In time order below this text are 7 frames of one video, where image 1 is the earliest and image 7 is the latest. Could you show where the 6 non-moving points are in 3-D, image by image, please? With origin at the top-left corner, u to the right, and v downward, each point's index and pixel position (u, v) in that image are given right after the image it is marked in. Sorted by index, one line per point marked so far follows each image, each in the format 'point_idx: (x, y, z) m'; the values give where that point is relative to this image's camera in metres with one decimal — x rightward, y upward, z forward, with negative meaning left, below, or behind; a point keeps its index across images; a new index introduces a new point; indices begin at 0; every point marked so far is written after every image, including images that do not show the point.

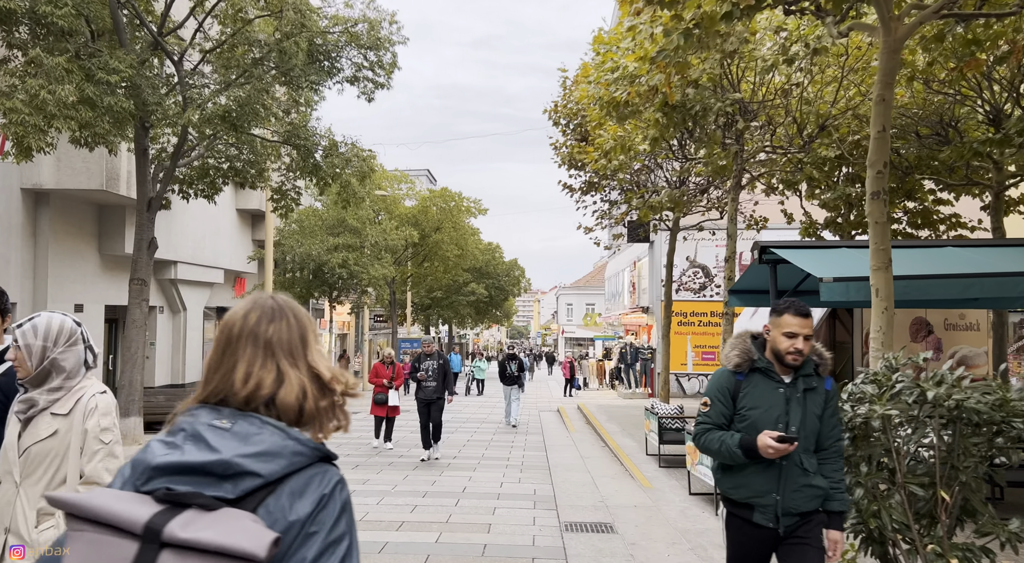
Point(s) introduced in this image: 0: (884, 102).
0: (+3.2, +1.5, +7.7) m
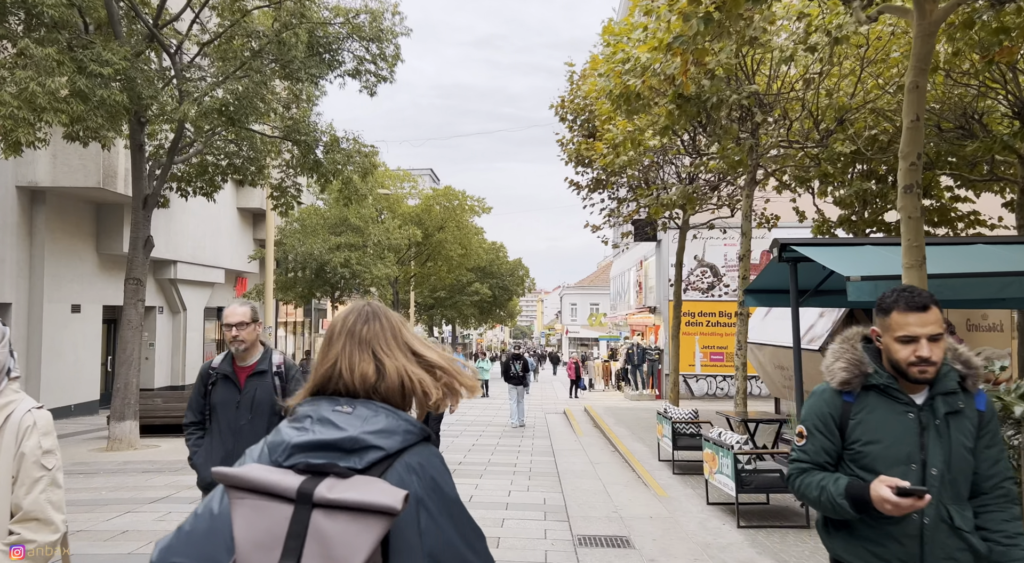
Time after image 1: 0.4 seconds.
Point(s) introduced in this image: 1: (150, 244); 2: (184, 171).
0: (+3.3, +1.6, +7.2) m
1: (-5.5, +0.6, +13.7) m
2: (-6.1, +2.0, +16.7) m
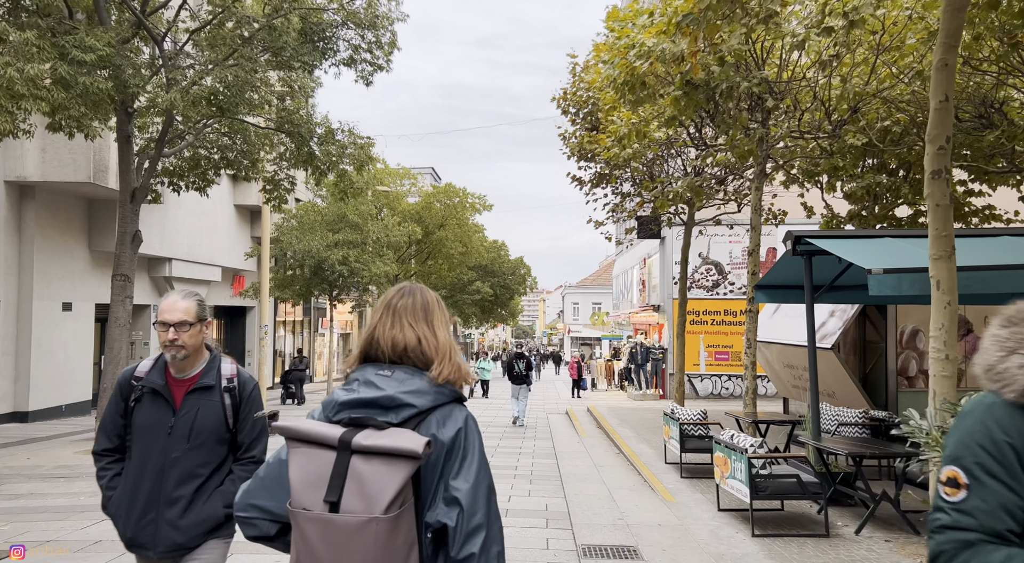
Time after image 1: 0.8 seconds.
0: (+3.3, +1.6, +6.8) m
1: (-5.5, +0.6, +13.2) m
2: (-6.1, +2.1, +16.2) m
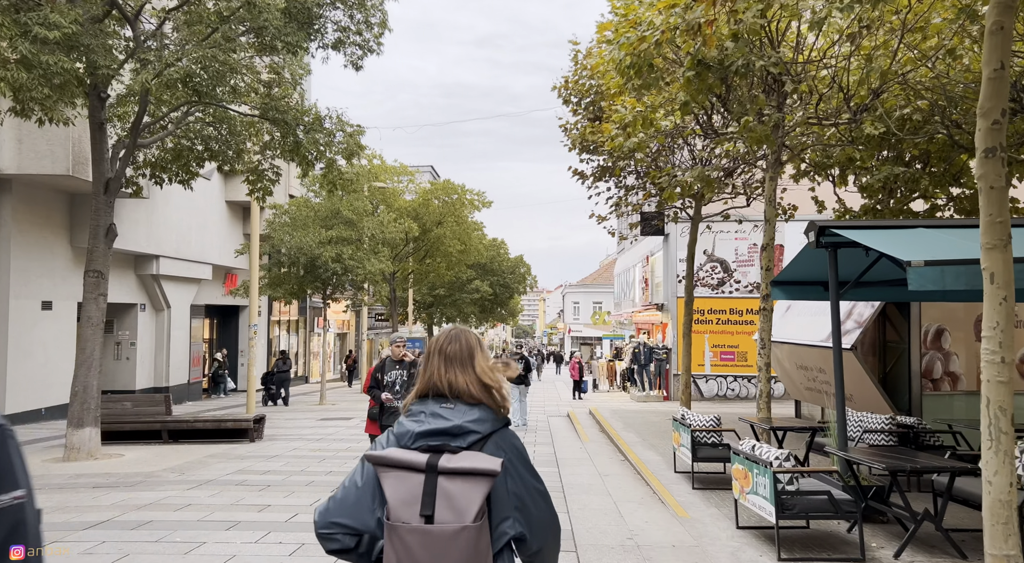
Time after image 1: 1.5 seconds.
0: (+3.3, +1.7, +6.0) m
1: (-5.5, +0.7, +12.4) m
2: (-6.1, +2.2, +15.4) m
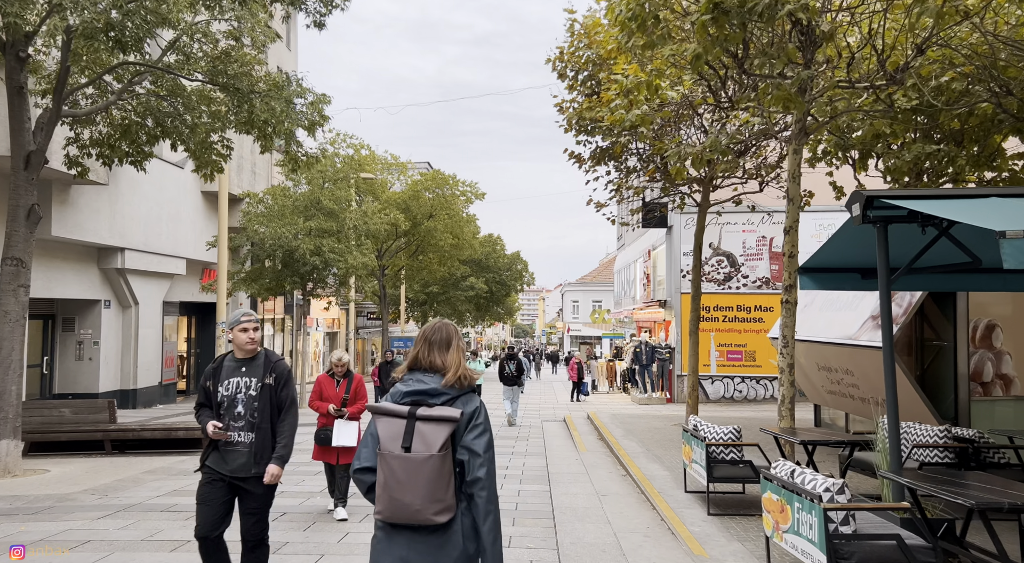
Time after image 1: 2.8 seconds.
0: (+3.1, +1.8, +4.3) m
1: (-5.7, +0.8, +10.8) m
2: (-6.3, +2.3, +13.8) m
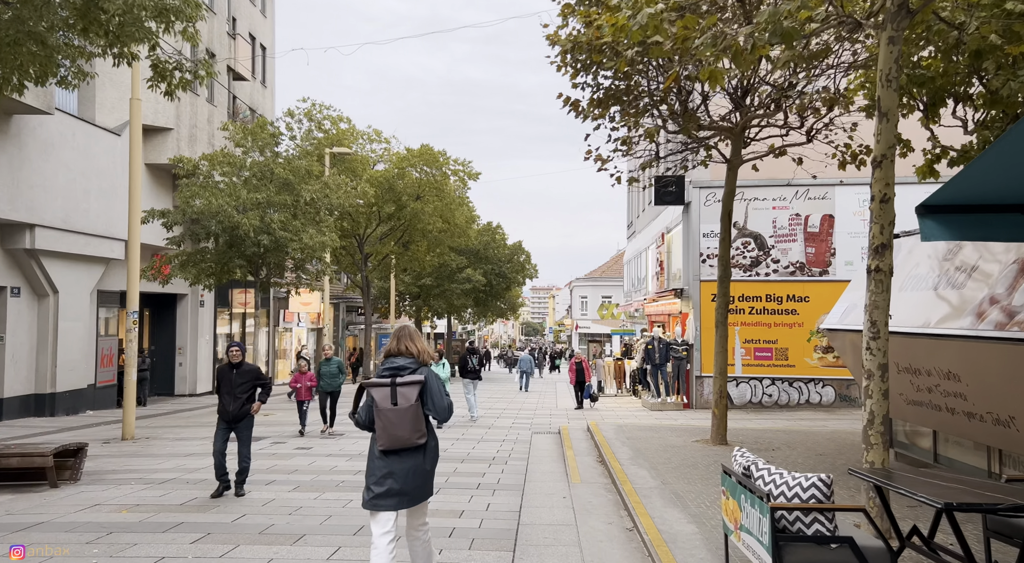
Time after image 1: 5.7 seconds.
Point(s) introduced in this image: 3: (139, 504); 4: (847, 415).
0: (+2.6, +2.1, +0.6) m
1: (-6.2, +1.1, +7.2) m
2: (-6.7, +2.6, +10.2) m
3: (-3.6, -2.1, +8.6) m
4: (+7.3, -2.9, +19.6) m
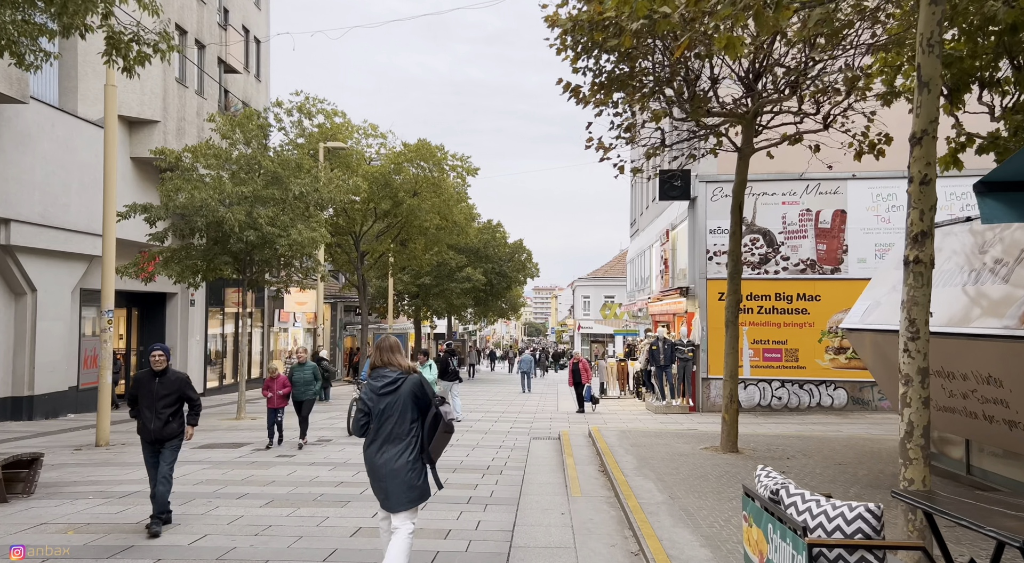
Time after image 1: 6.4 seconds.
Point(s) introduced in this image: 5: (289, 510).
0: (+2.5, +2.2, -0.3) m
1: (-6.2, +1.2, +6.4) m
2: (-6.7, +2.7, +9.3) m
3: (-3.7, -2.1, +7.8) m
4: (+7.3, -2.9, +18.7) m
5: (-2.1, -2.2, +8.6) m
